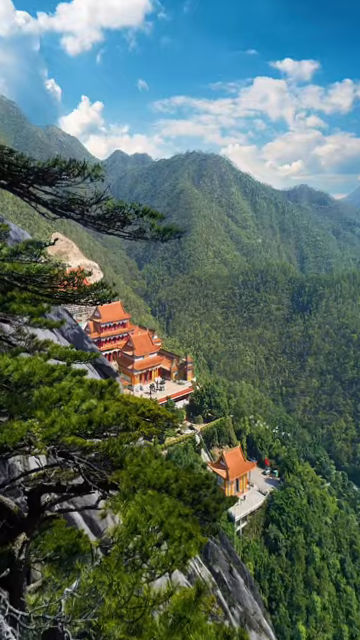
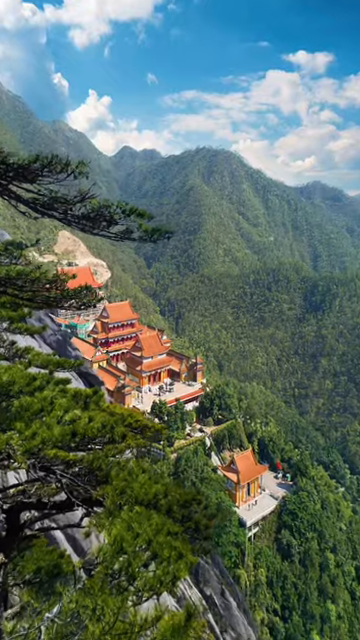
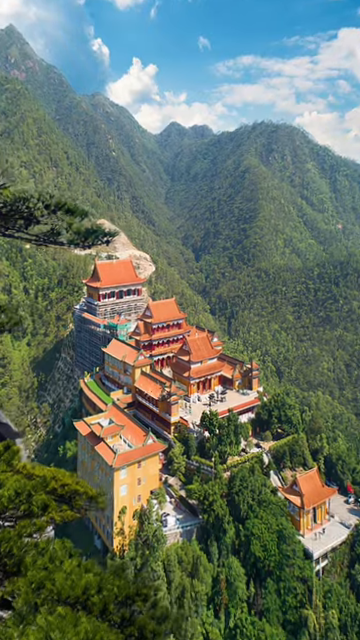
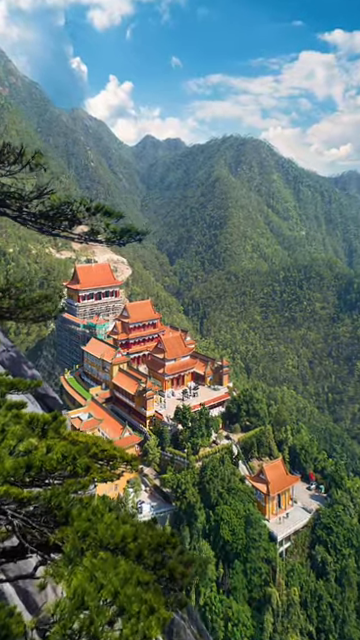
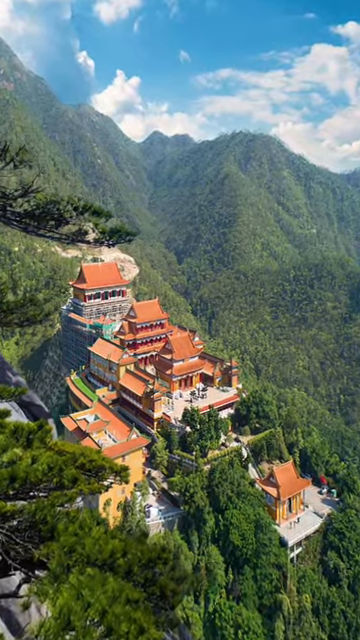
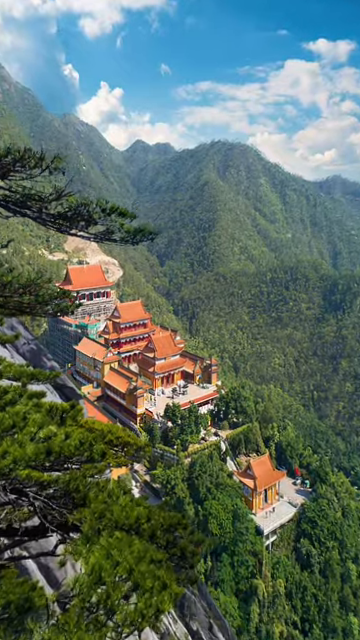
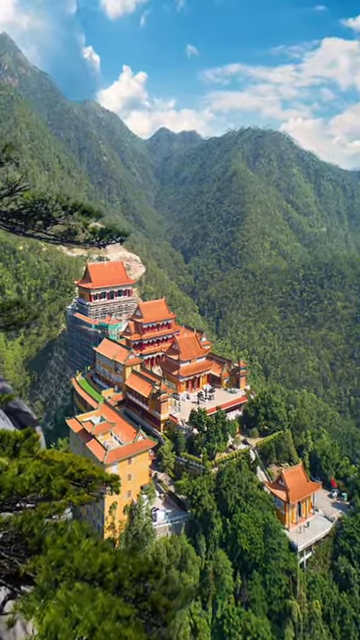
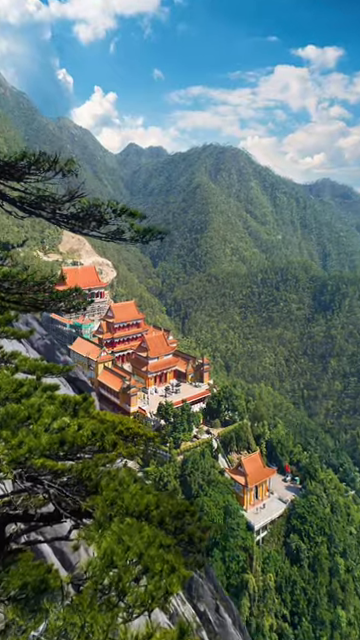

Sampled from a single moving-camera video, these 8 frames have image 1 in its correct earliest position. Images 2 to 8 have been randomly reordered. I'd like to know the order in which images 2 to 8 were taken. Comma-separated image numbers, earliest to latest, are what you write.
2, 8, 6, 4, 5, 7, 3
